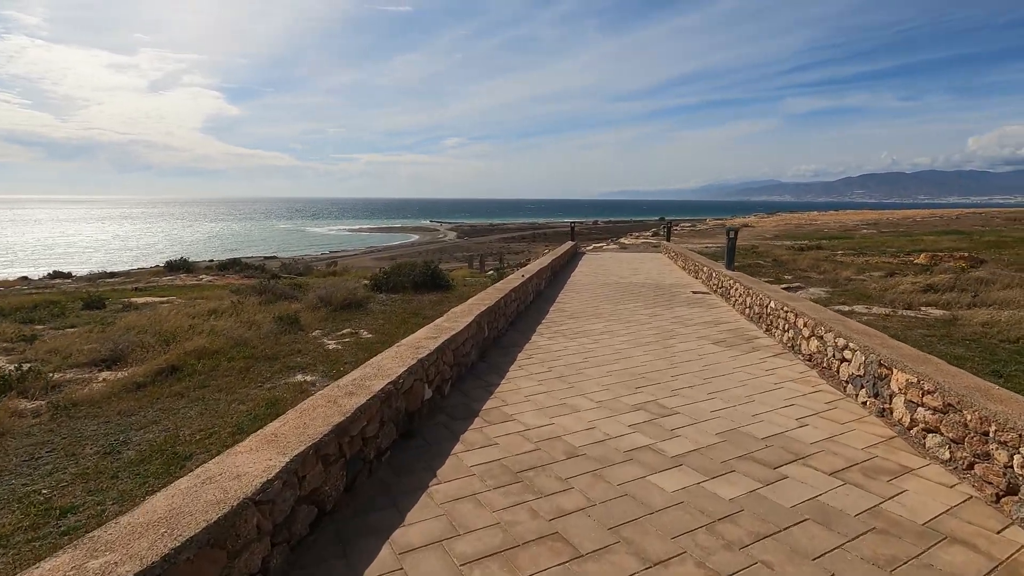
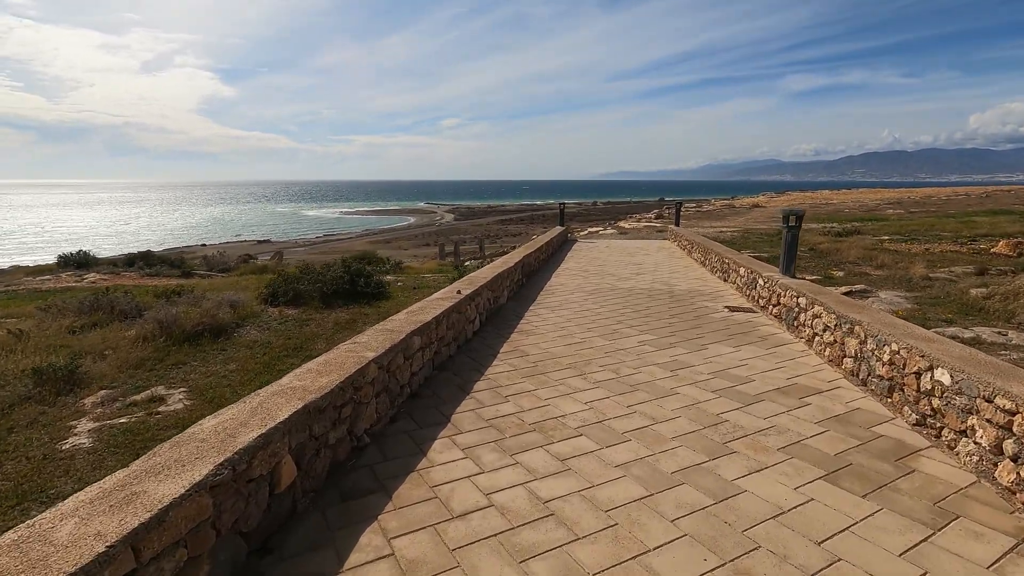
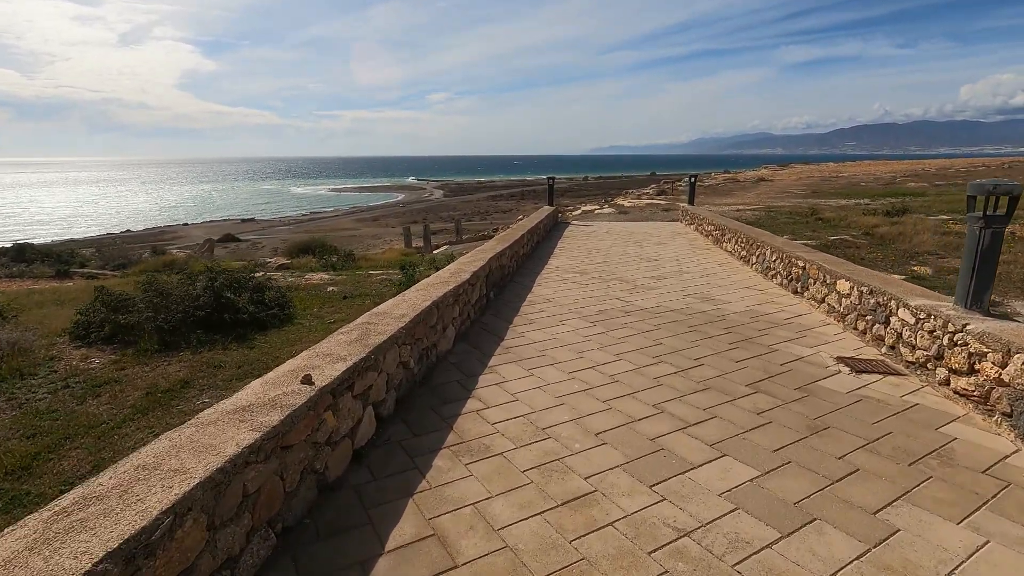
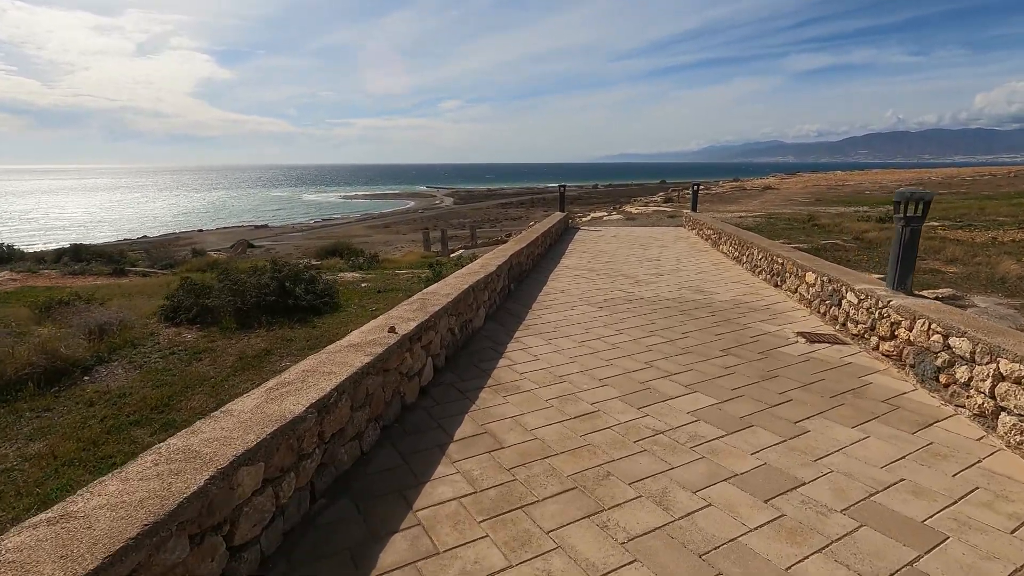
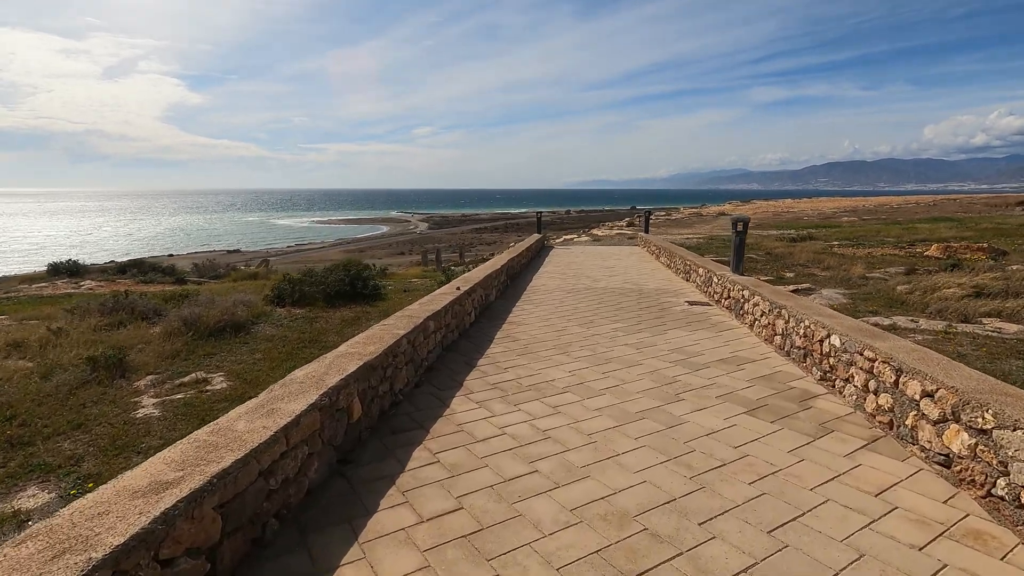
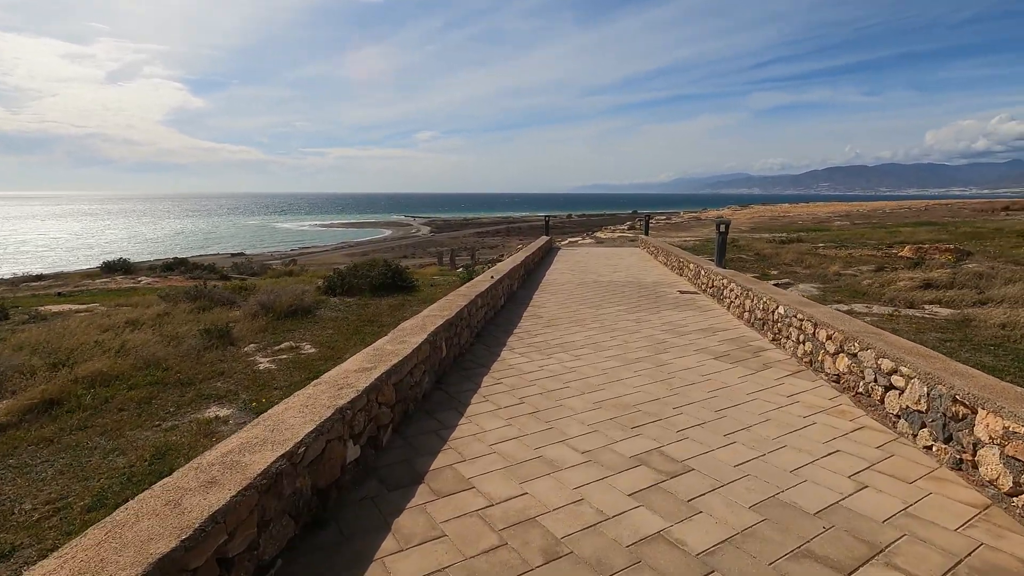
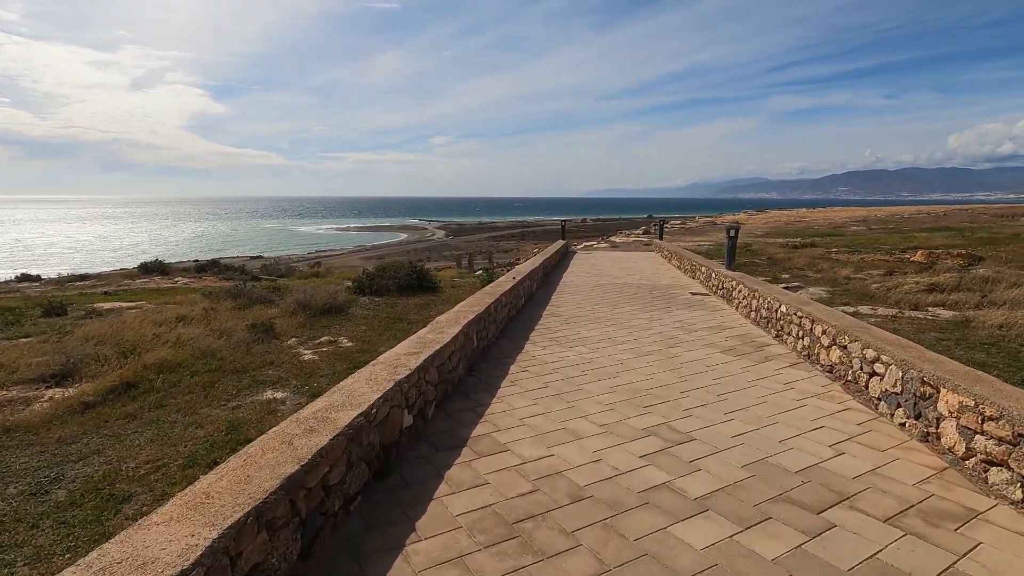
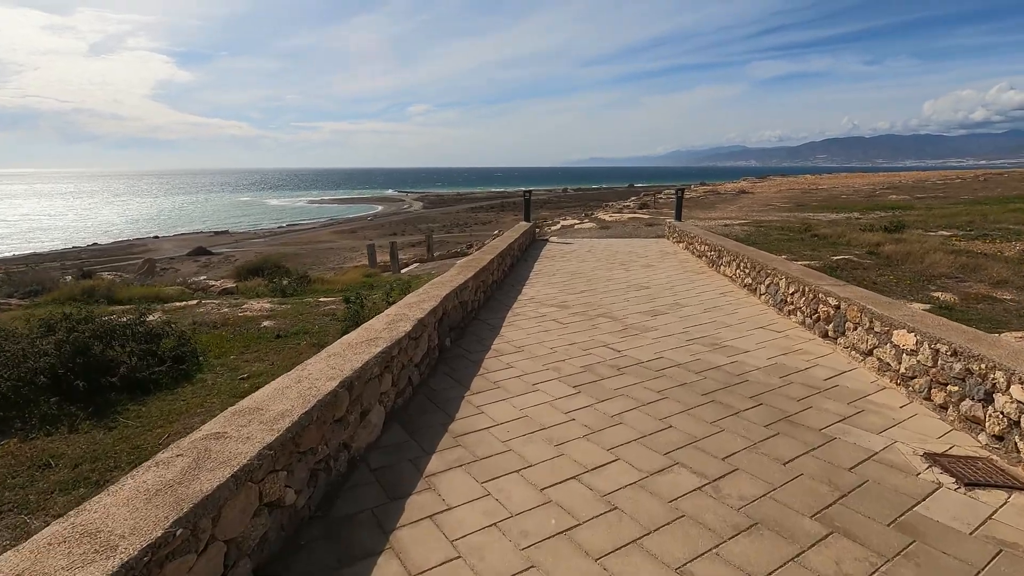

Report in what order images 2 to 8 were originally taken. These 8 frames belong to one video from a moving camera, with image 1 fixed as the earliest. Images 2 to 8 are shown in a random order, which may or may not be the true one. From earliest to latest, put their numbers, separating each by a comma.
7, 6, 5, 2, 4, 3, 8
